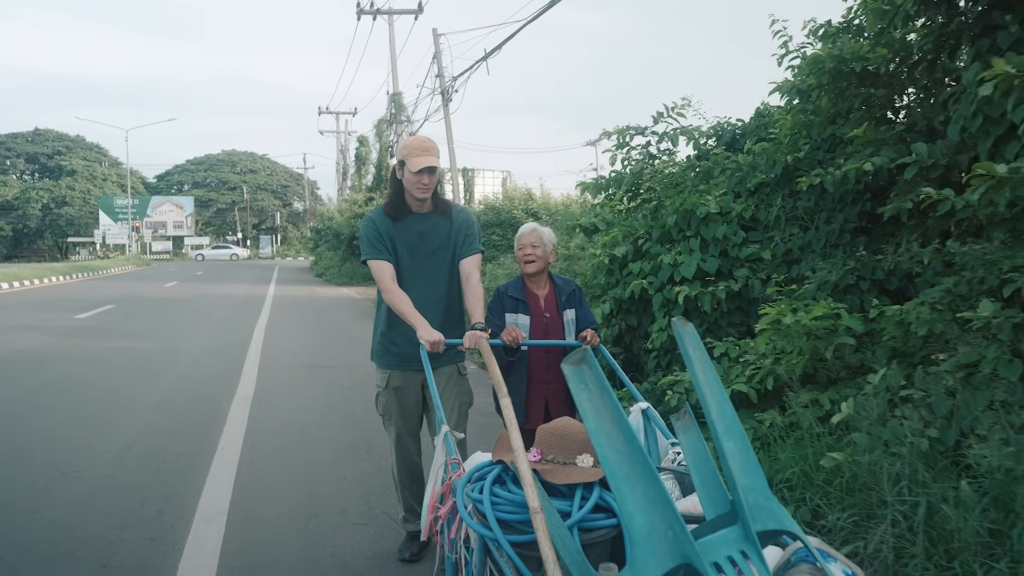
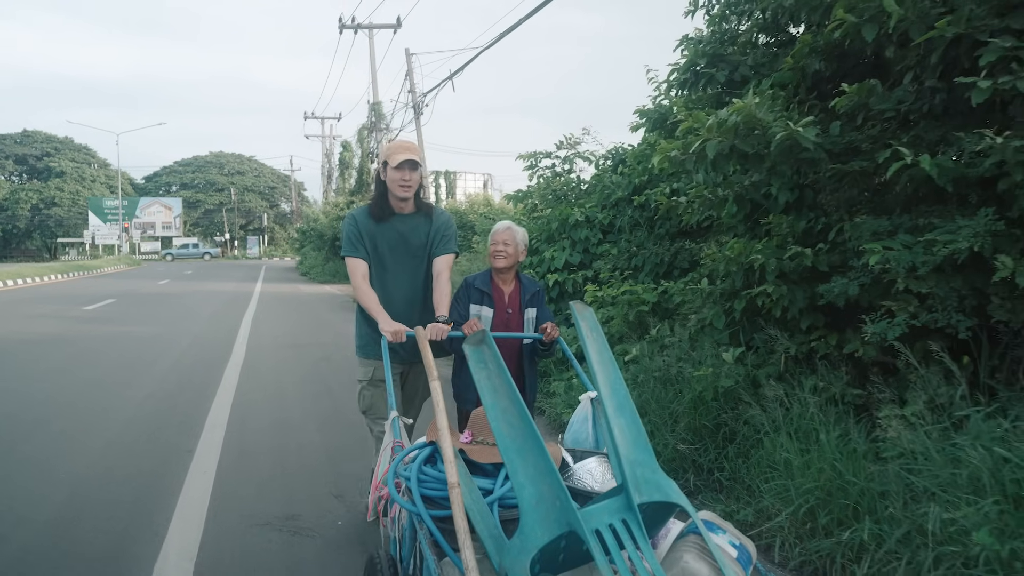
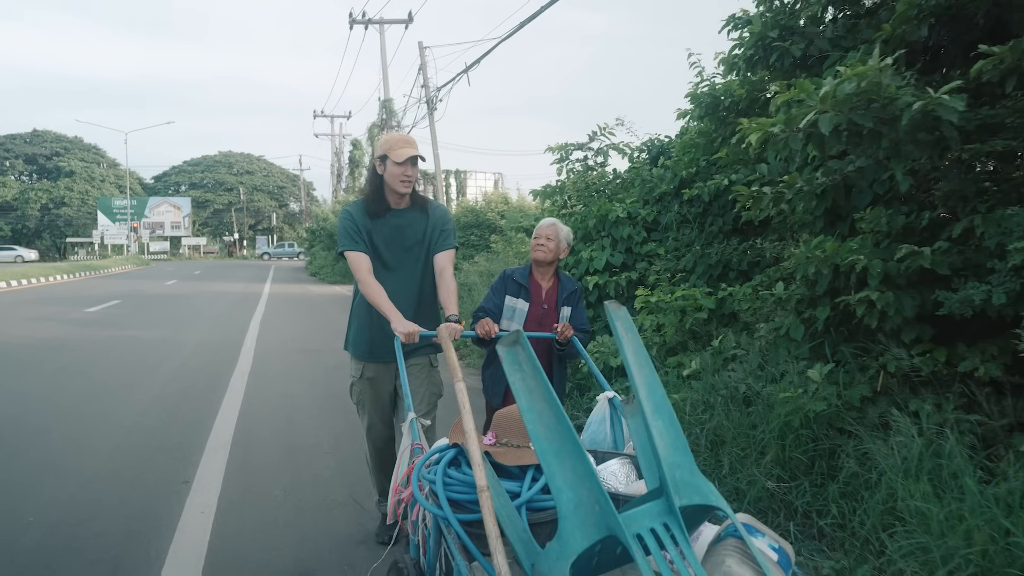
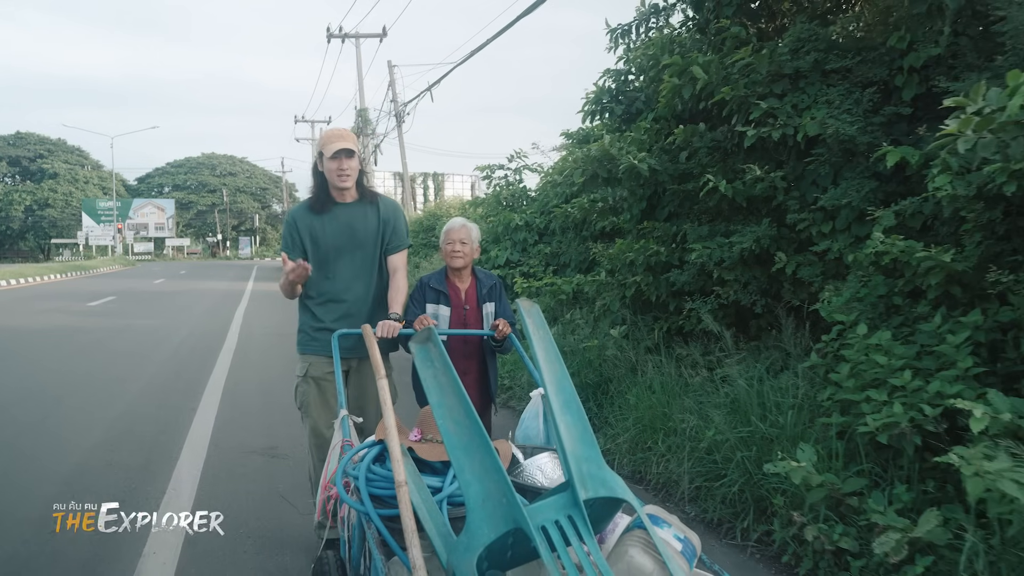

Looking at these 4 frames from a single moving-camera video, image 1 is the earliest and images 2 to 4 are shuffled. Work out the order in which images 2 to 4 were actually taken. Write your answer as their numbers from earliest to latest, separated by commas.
3, 2, 4
